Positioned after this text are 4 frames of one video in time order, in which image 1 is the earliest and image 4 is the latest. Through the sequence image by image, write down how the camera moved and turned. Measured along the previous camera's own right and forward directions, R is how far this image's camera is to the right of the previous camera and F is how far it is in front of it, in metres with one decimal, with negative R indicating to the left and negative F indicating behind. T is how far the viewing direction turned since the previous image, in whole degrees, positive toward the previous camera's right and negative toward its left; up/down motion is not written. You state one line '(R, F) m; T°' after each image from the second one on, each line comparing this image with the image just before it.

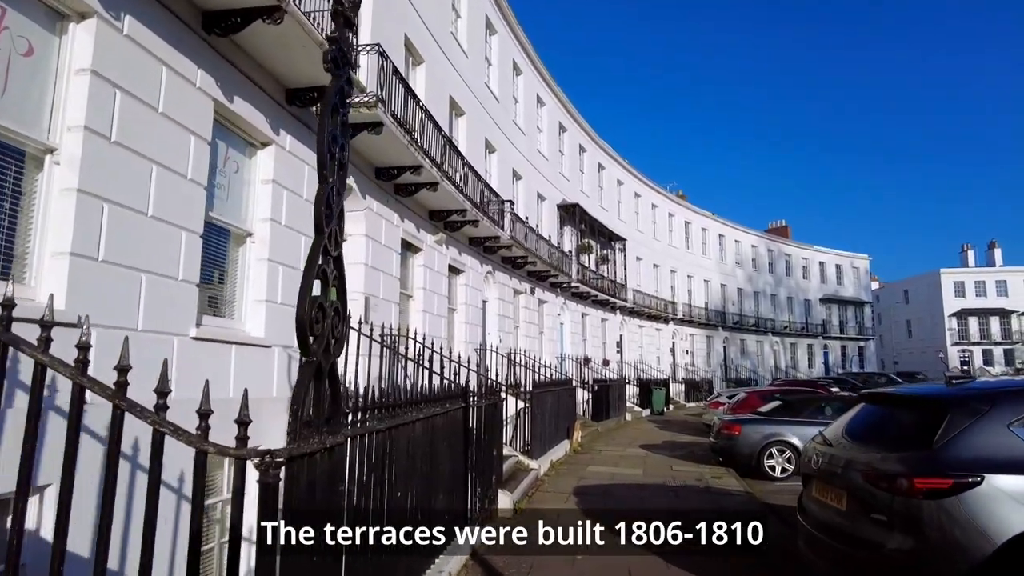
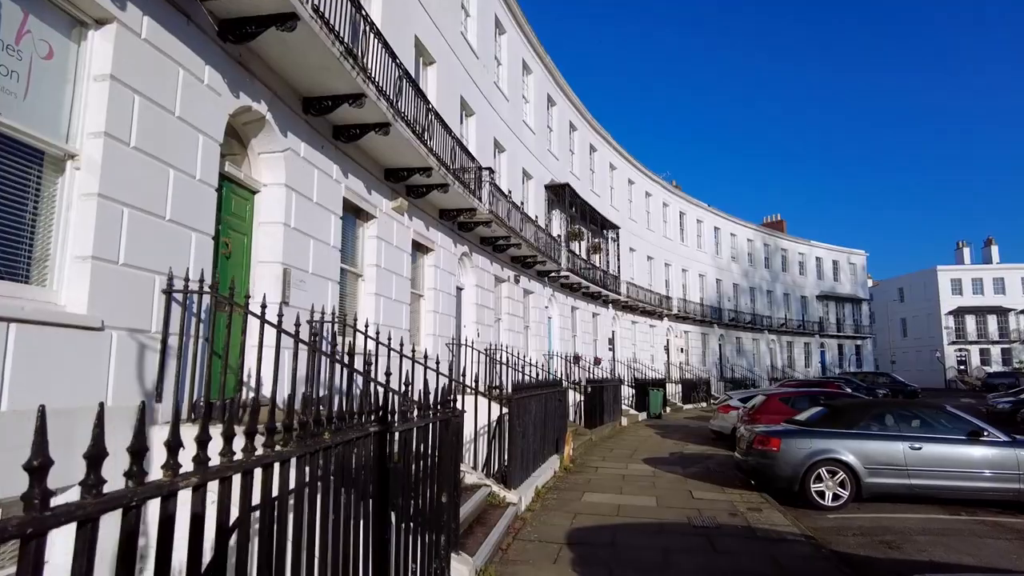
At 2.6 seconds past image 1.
(+0.2, +2.6) m; +1°
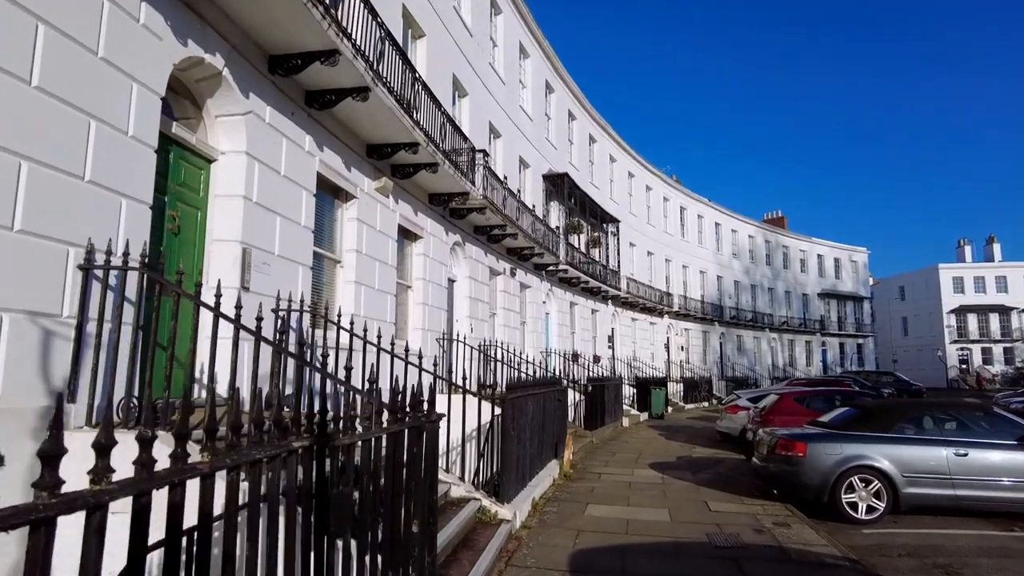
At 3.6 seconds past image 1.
(0.0, +1.0) m; 0°
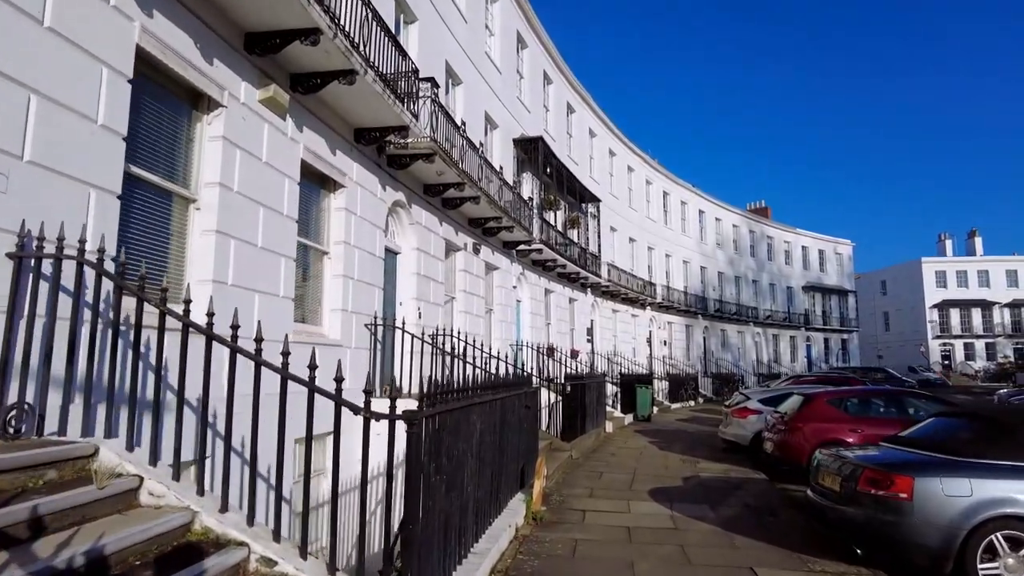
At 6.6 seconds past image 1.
(+0.3, +3.0) m; +2°
